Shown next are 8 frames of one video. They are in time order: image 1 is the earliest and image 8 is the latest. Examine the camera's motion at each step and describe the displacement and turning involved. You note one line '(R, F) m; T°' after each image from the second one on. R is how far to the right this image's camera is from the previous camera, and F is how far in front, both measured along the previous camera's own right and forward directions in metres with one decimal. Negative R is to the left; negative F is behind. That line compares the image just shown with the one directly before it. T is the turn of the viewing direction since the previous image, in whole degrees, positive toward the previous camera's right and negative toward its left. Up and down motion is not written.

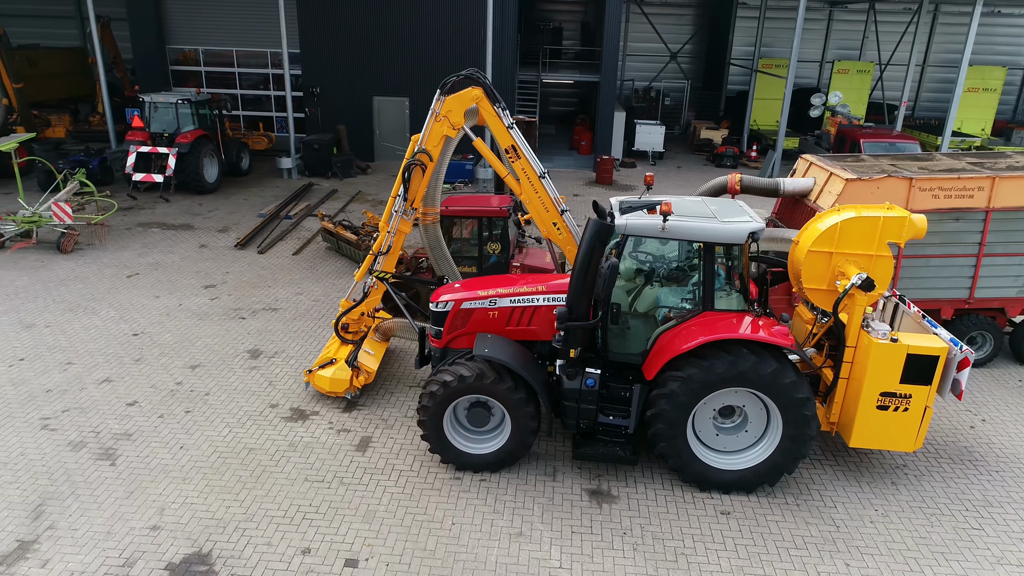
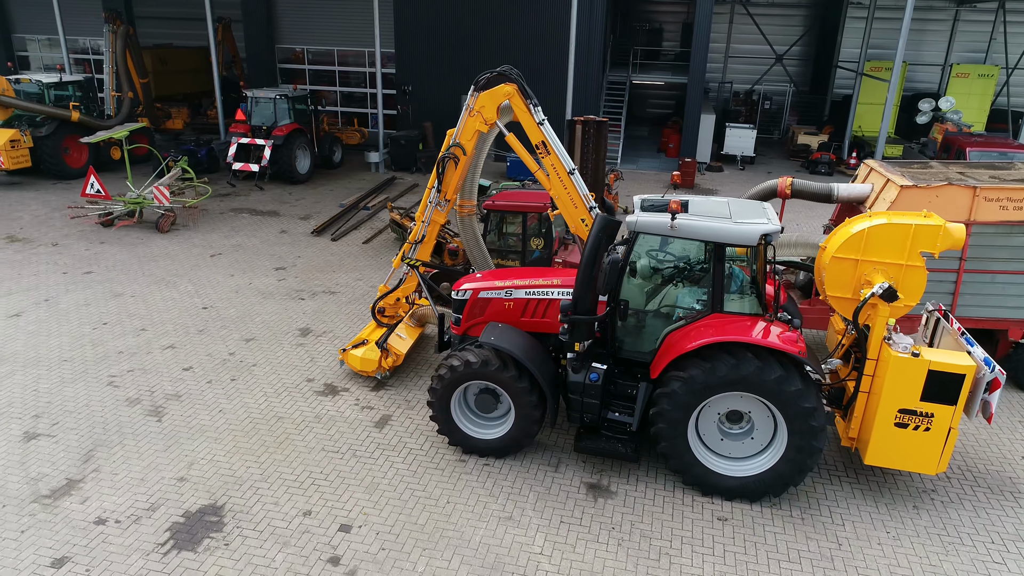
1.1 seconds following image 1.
(+0.7, -0.1) m; -8°
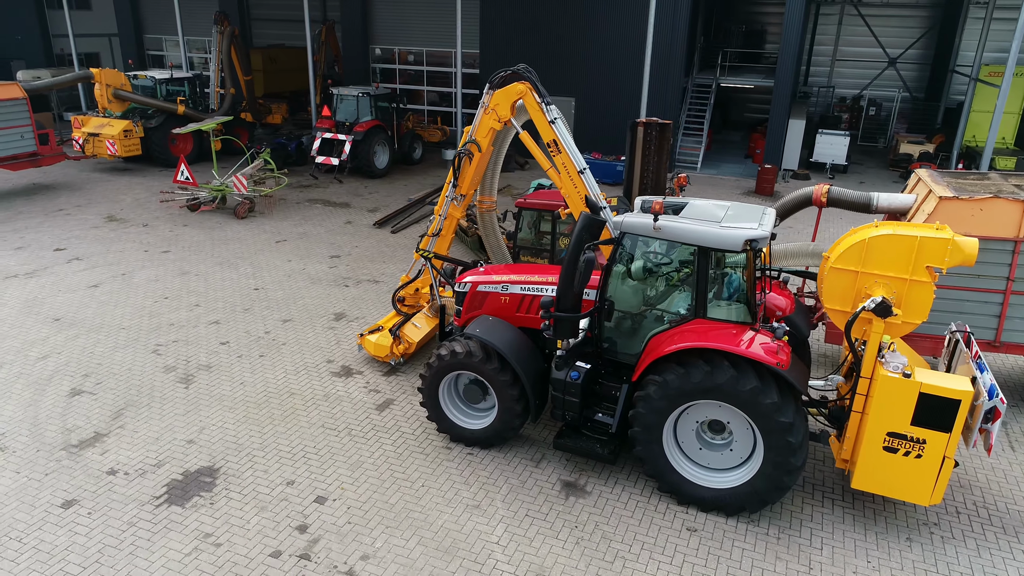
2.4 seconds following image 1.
(+0.9, 0.0) m; -9°
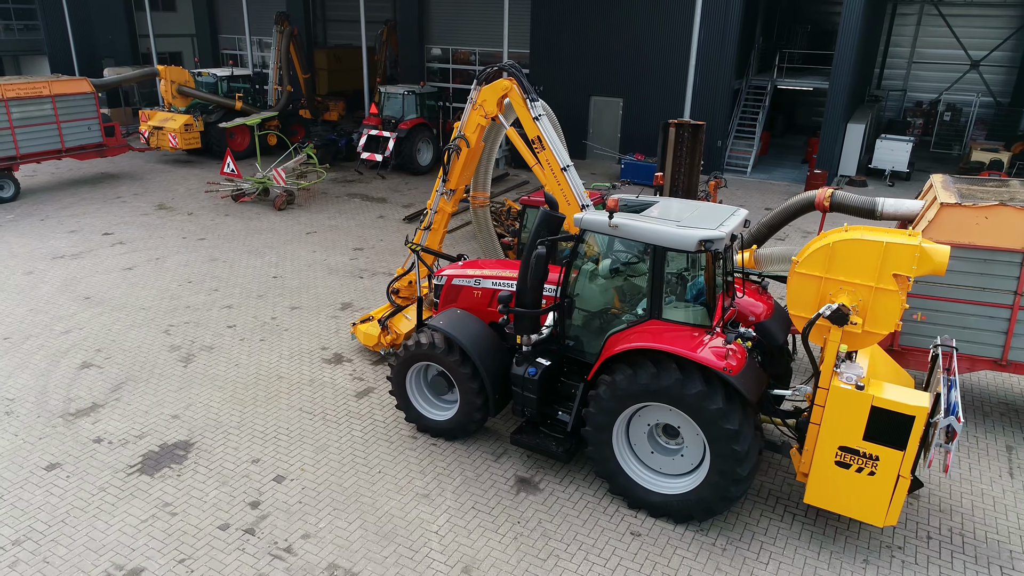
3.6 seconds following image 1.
(+0.8, 0.0) m; -6°
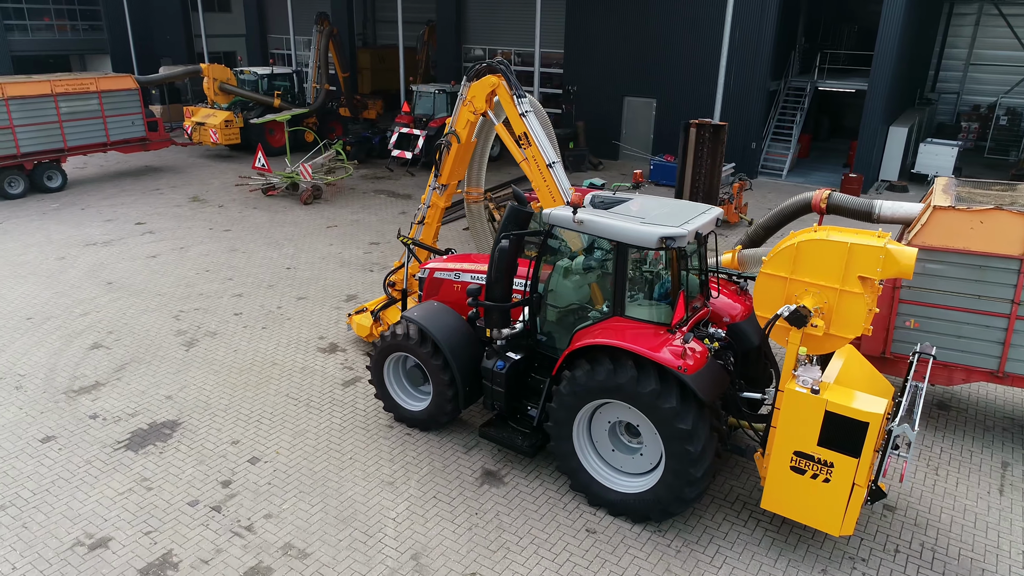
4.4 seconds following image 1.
(+0.6, 0.0) m; -4°
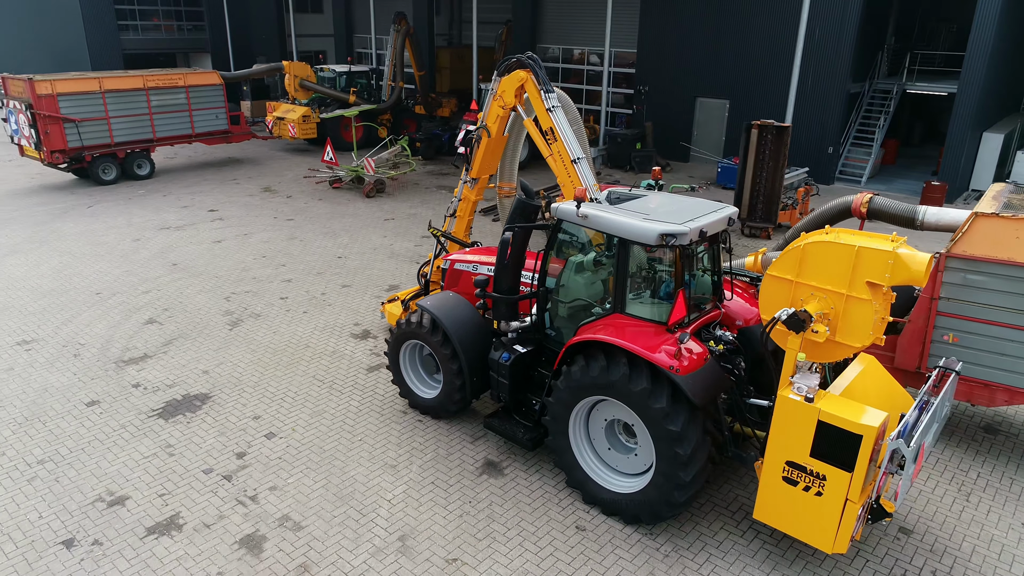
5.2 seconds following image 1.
(+0.5, 0.0) m; -7°
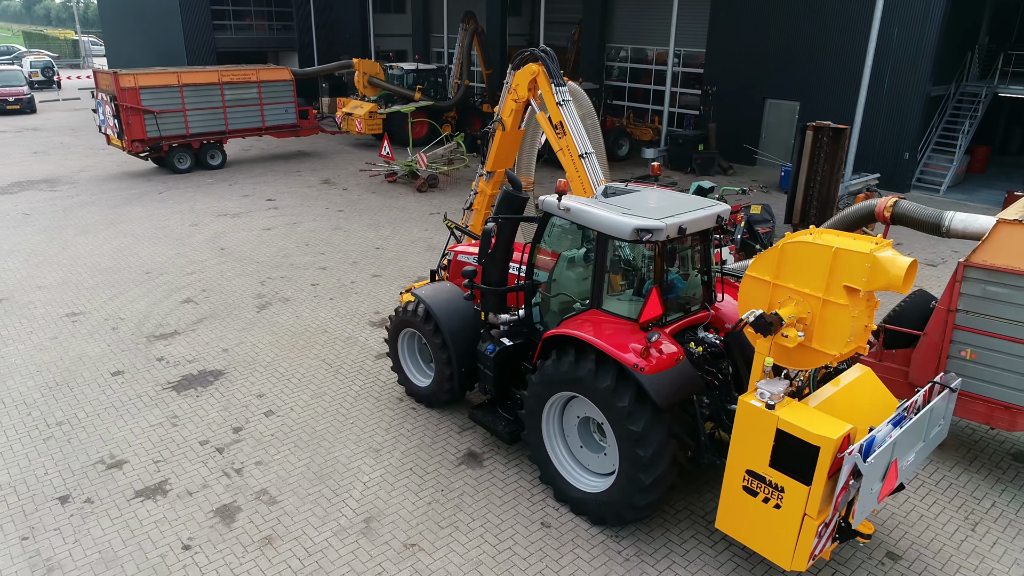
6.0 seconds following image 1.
(+0.7, +0.1) m; -7°
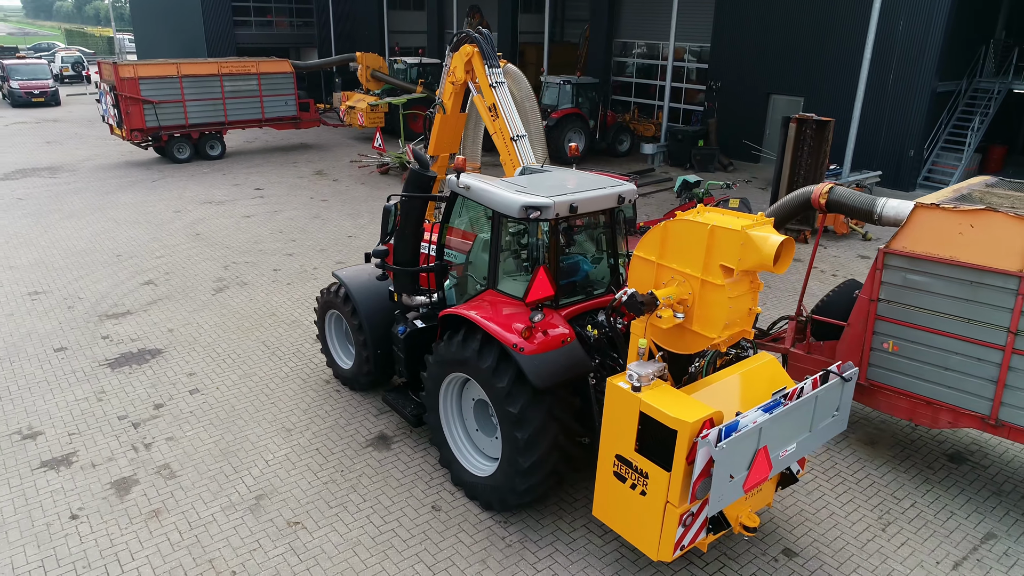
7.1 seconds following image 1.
(+0.9, +0.1) m; -3°
